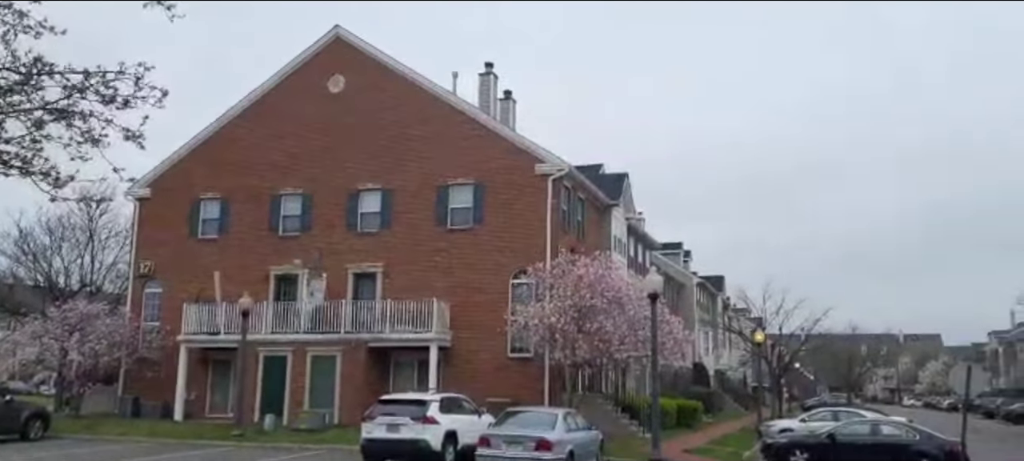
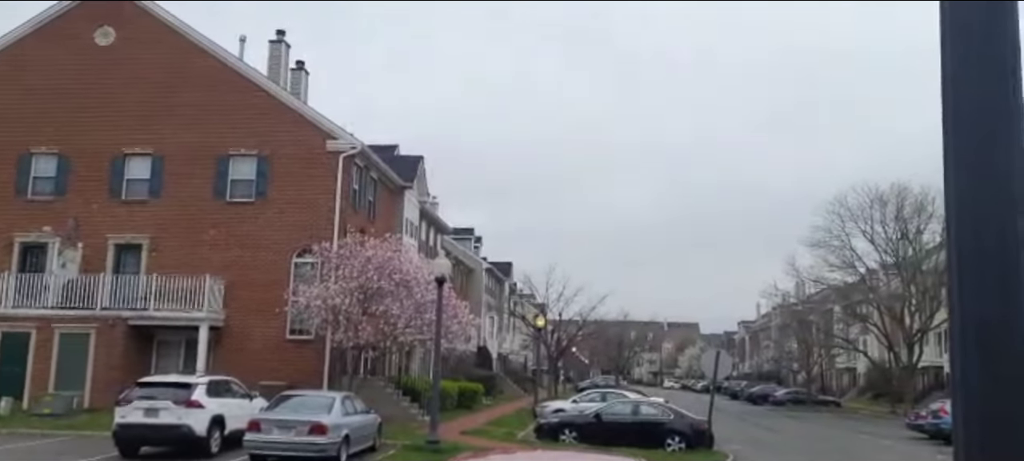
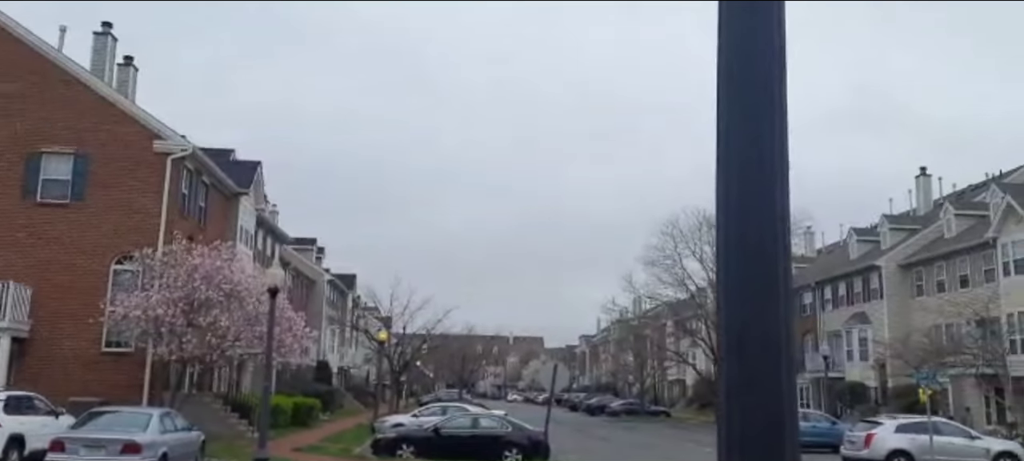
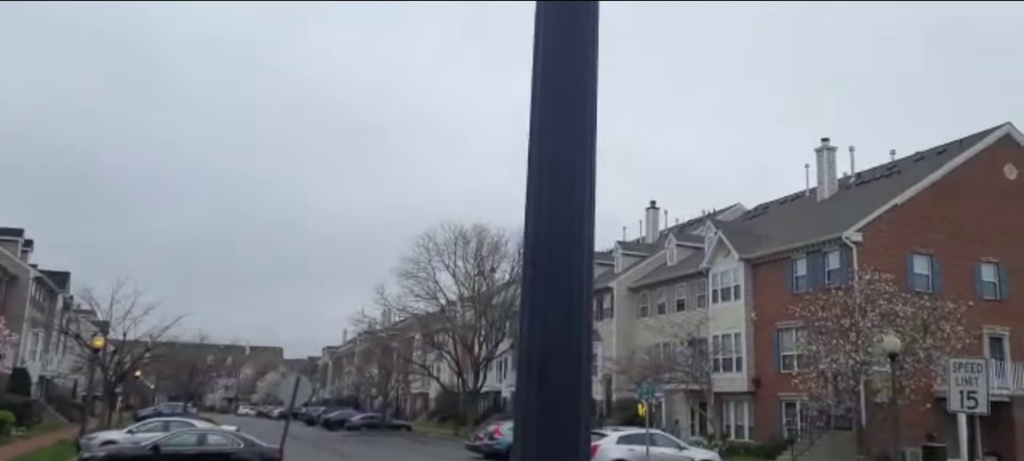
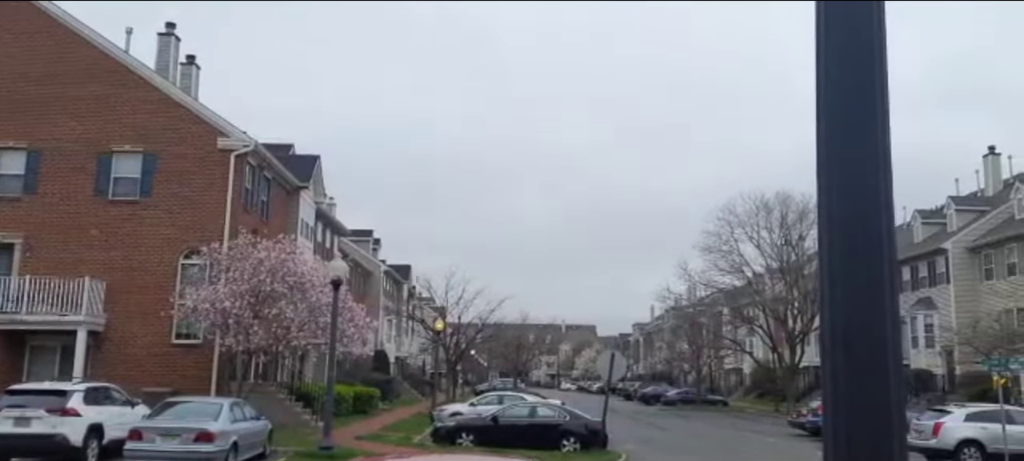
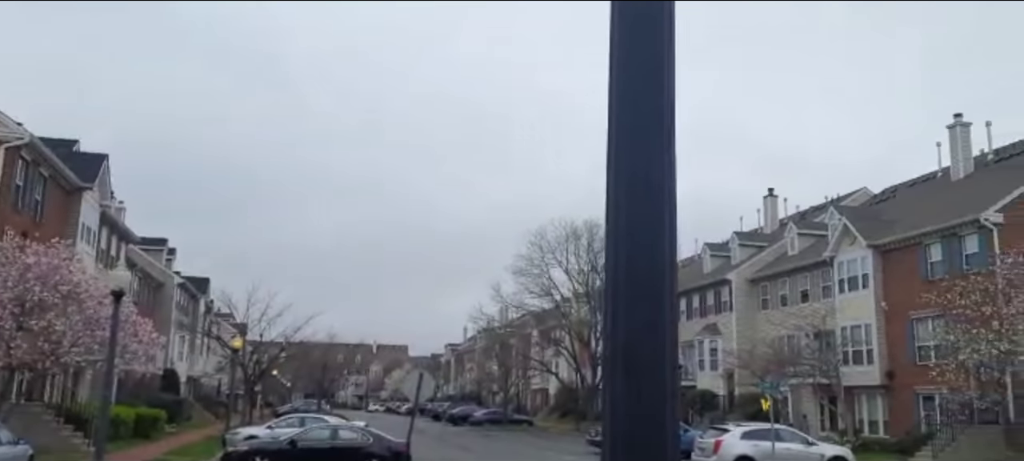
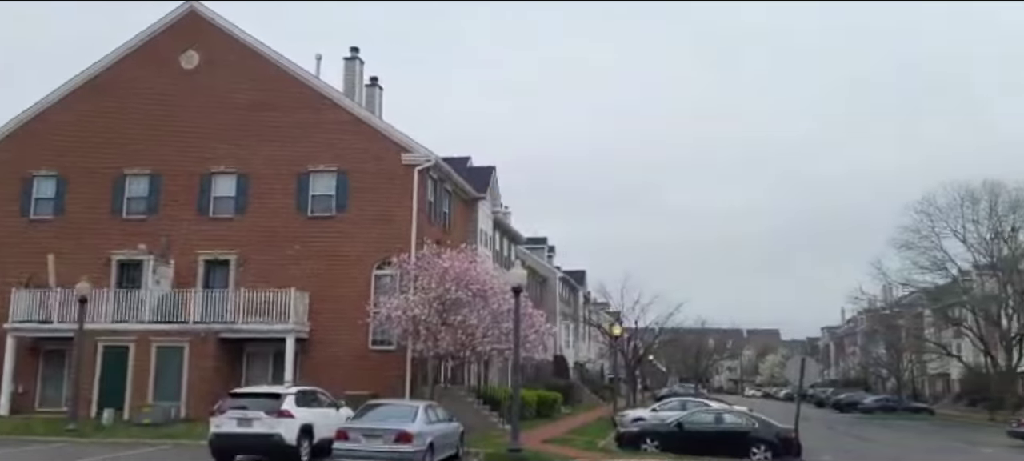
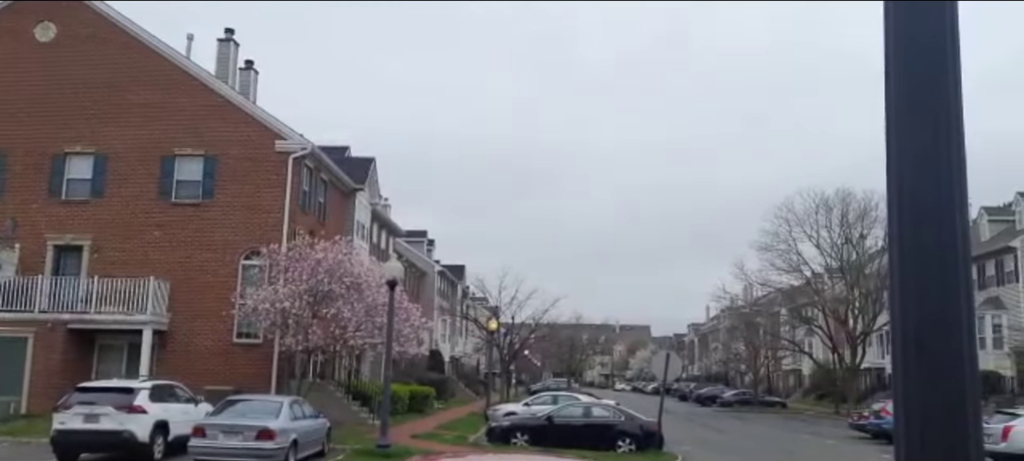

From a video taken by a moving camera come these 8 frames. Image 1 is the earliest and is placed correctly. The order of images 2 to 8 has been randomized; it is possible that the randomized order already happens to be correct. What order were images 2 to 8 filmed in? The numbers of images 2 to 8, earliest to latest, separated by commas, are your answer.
7, 2, 8, 5, 3, 6, 4
